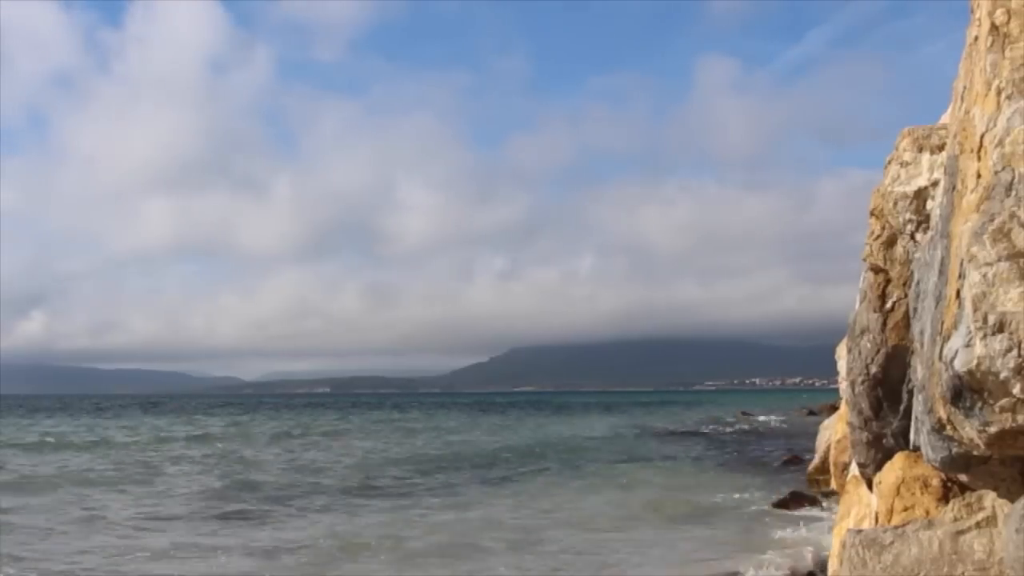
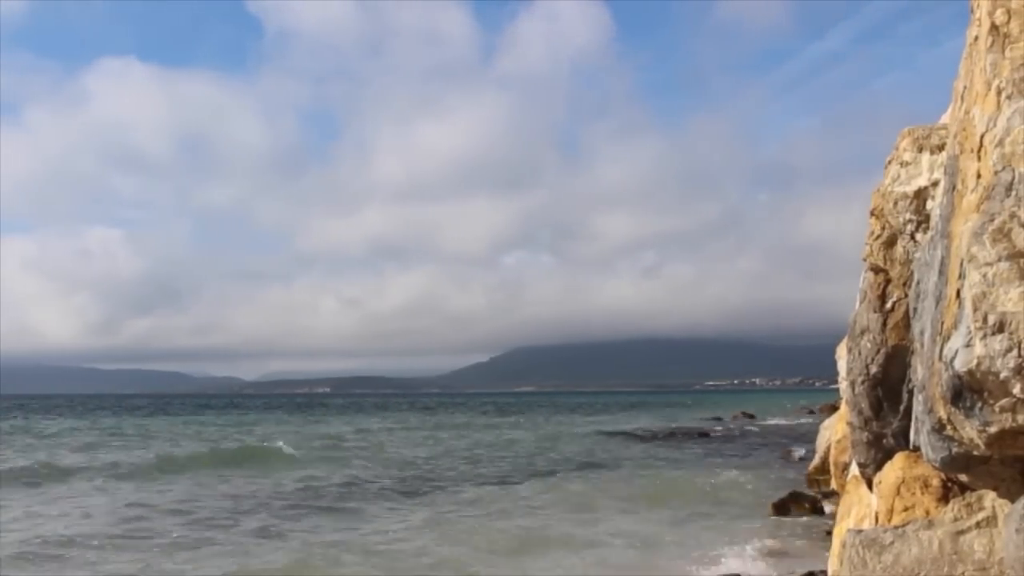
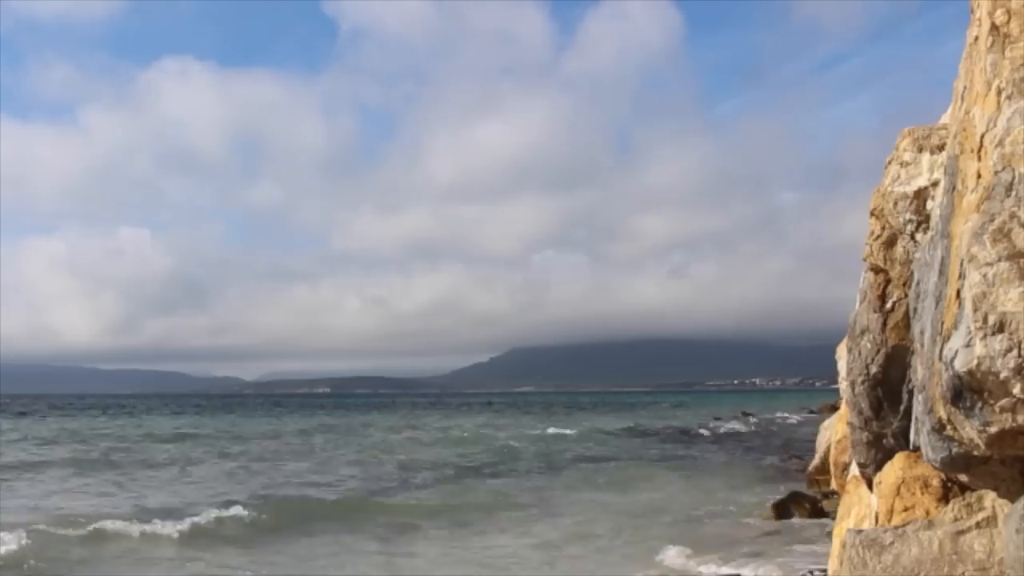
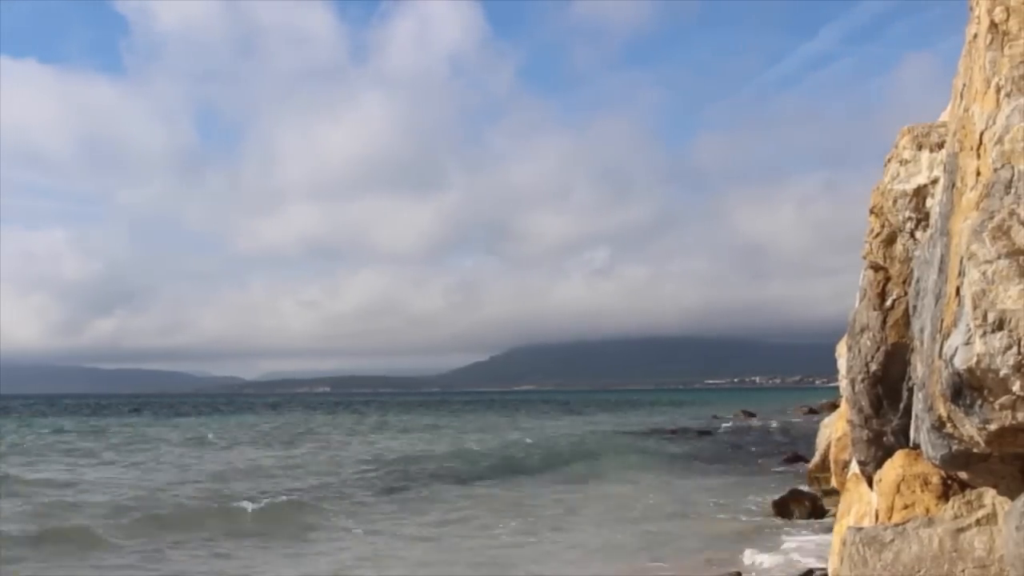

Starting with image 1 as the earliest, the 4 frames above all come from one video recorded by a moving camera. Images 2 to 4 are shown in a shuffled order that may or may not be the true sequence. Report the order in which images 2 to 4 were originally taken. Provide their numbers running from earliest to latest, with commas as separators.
4, 2, 3
